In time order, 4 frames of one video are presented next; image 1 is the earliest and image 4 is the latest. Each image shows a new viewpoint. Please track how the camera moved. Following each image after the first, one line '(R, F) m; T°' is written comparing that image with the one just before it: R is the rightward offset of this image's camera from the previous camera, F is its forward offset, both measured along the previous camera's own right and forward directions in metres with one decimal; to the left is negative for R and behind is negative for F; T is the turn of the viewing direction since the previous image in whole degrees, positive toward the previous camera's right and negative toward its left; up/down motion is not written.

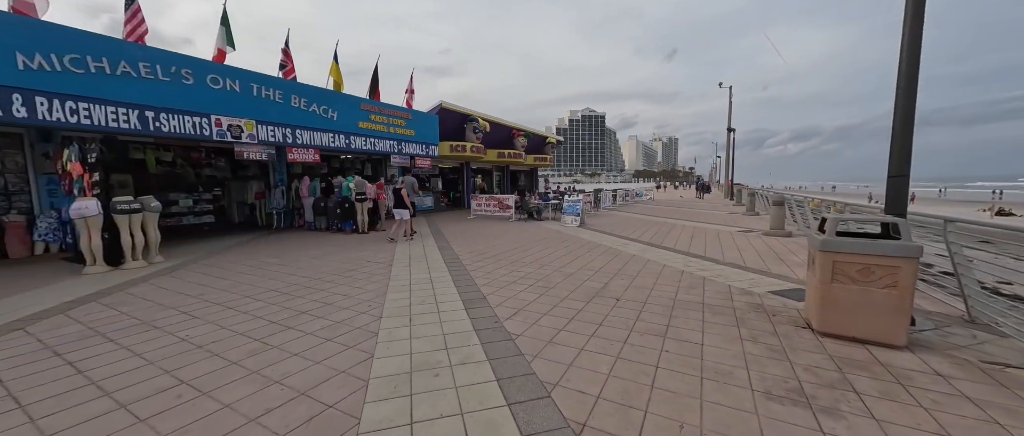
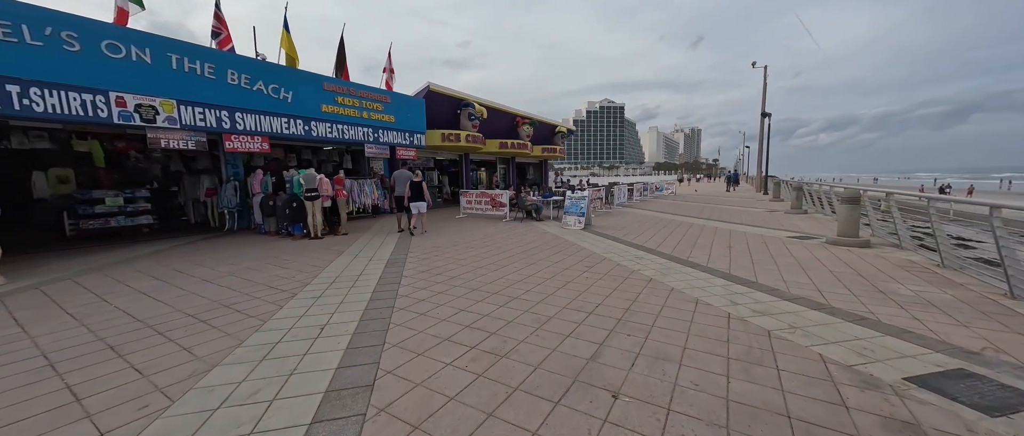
(+0.8, +2.2) m; -3°
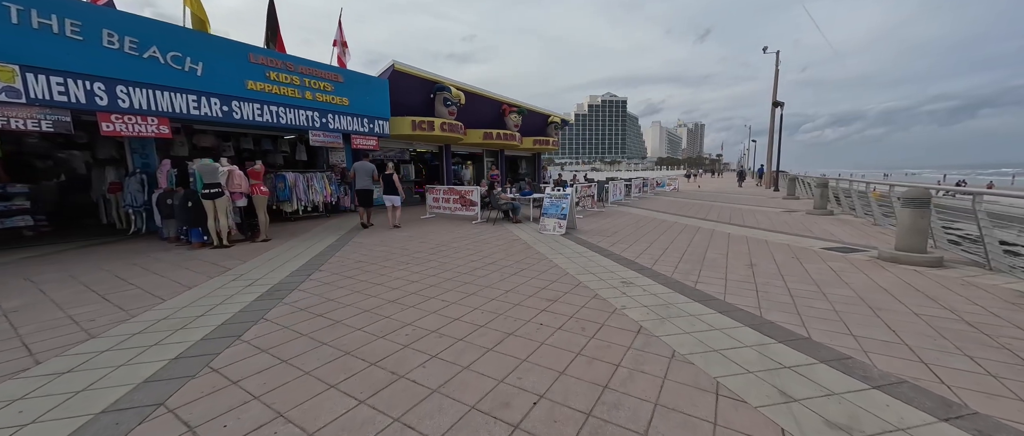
(+0.9, +1.9) m; 0°
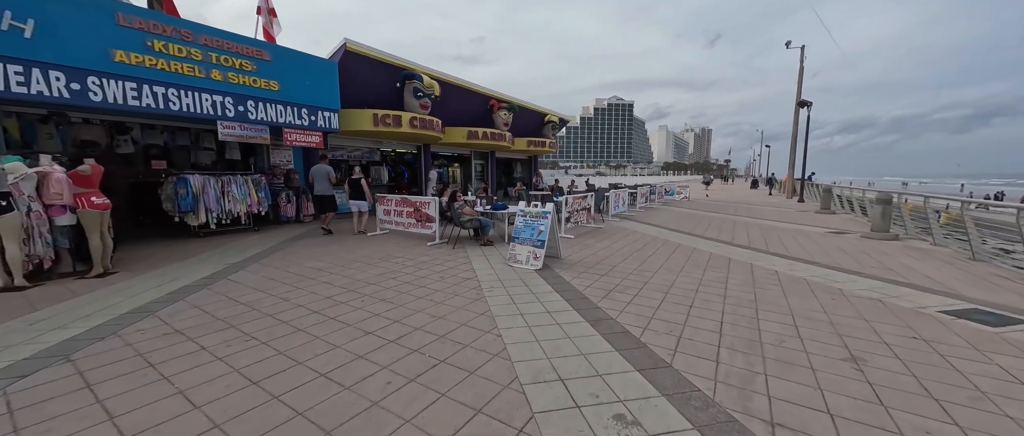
(+0.8, +2.5) m; -1°
